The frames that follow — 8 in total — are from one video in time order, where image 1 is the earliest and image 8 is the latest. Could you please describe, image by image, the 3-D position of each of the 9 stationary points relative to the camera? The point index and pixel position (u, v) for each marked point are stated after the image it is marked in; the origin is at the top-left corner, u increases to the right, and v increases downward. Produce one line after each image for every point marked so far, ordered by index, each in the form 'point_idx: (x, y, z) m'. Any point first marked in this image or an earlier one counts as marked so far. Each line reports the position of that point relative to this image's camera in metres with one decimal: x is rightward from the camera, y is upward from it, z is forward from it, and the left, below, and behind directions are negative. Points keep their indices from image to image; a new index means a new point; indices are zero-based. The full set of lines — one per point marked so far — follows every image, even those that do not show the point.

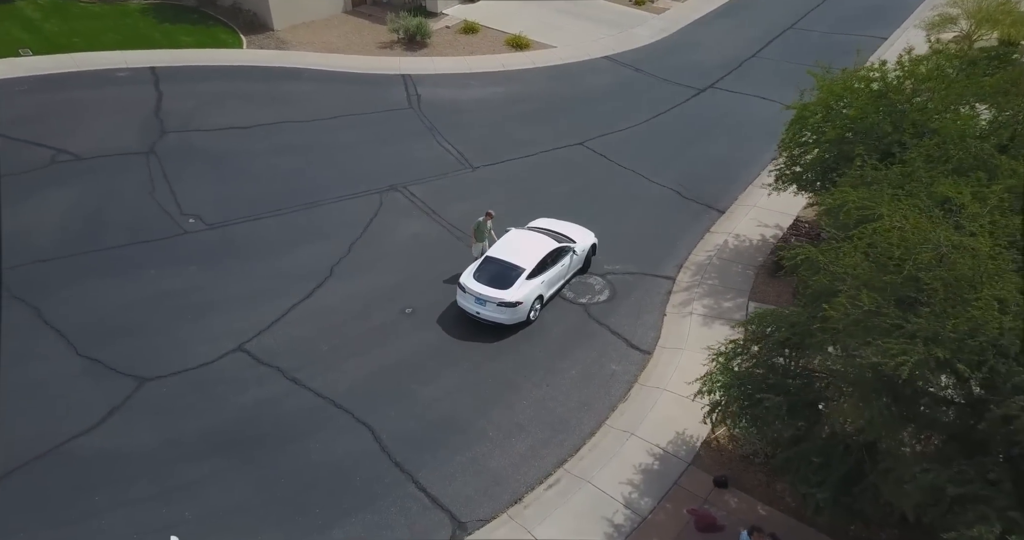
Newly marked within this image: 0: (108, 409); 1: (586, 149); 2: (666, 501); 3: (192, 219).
0: (-6.1, -2.1, +10.0) m
1: (+2.2, +3.5, +19.5) m
2: (+2.0, -3.1, +8.9) m
3: (-7.1, +1.2, +15.0) m
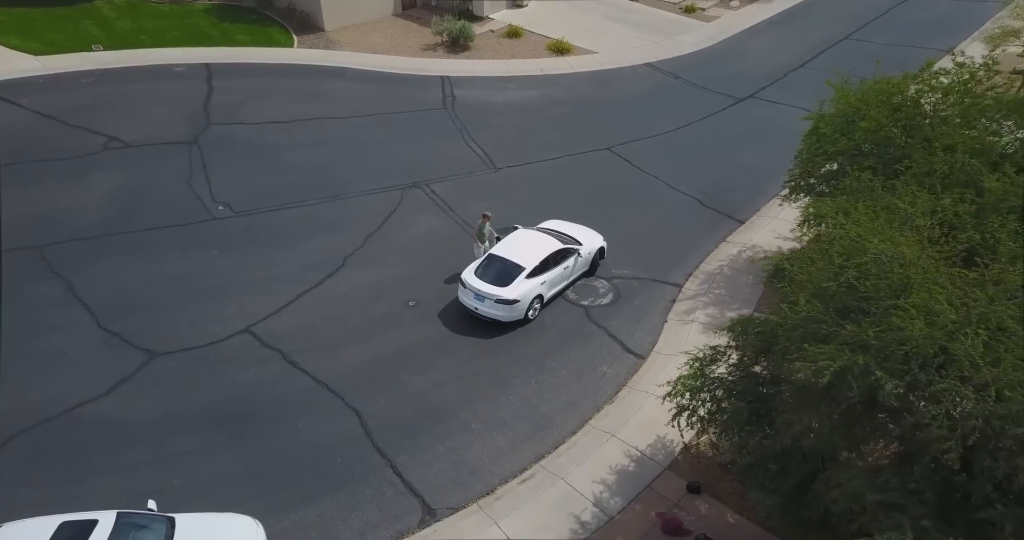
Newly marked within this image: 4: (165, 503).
0: (-6.3, -1.7, +10.7) m
1: (+2.9, +3.4, +19.5) m
2: (+1.6, -3.1, +8.9) m
3: (-6.8, +1.5, +15.8) m
4: (-4.6, -3.1, +8.8) m
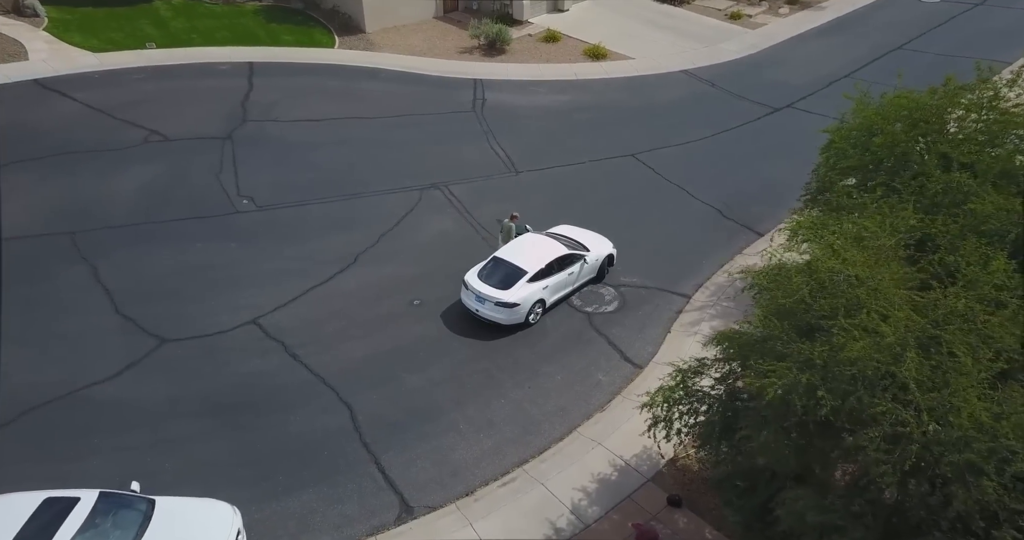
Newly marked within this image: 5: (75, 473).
0: (-6.4, -1.5, +11.1) m
1: (+3.6, +3.1, +19.4) m
2: (+1.3, -3.2, +8.9) m
3: (-6.4, +1.7, +16.3) m
4: (-4.9, -2.9, +9.2) m
5: (-6.0, -2.8, +9.3) m
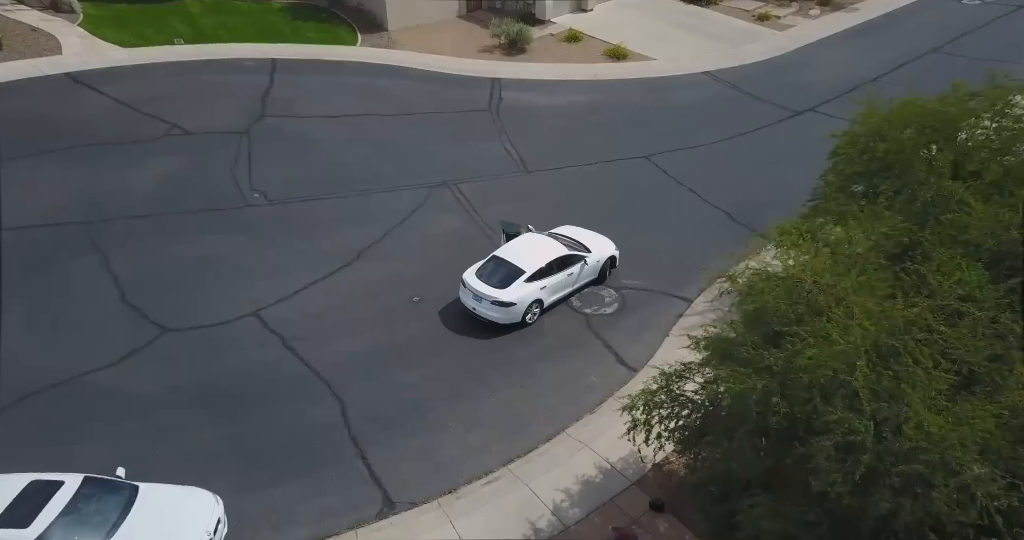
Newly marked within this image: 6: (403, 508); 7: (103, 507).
0: (-6.5, -1.4, +11.4) m
1: (+3.9, +3.1, +19.2) m
2: (+1.1, -3.2, +8.8) m
3: (-6.3, +1.9, +16.5) m
4: (-5.1, -2.8, +9.4) m
5: (-6.3, -2.6, +9.5) m
6: (-1.5, -3.2, +9.0) m
7: (-4.7, -2.7, +7.6) m
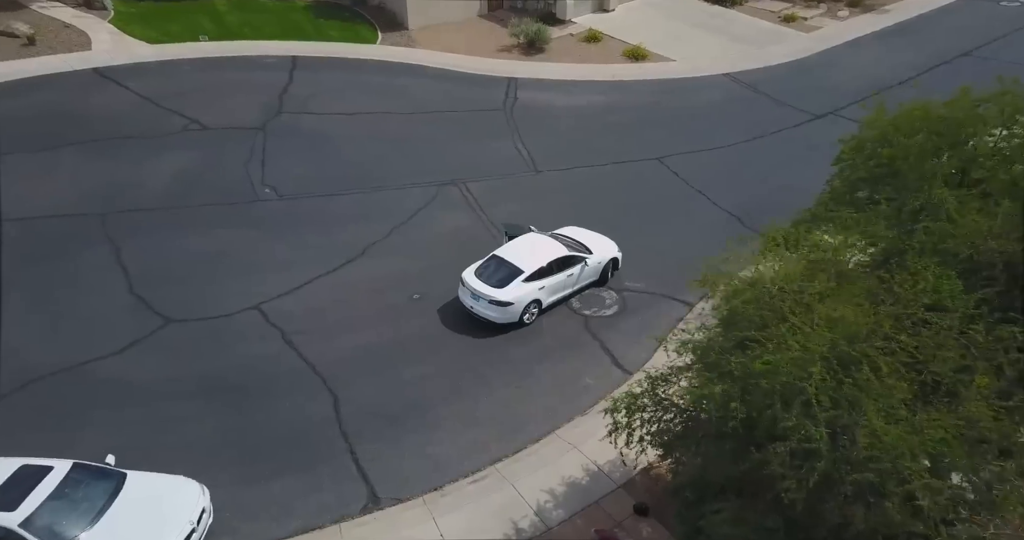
0: (-6.6, -1.2, +11.6) m
1: (+4.2, +3.0, +19.1) m
2: (+0.9, -3.2, +8.8) m
3: (-6.1, +2.0, +16.7) m
4: (-5.3, -2.7, +9.5) m
5: (-6.4, -2.5, +9.7) m
6: (-1.7, -3.1, +9.0) m
7: (-4.9, -2.6, +7.8) m
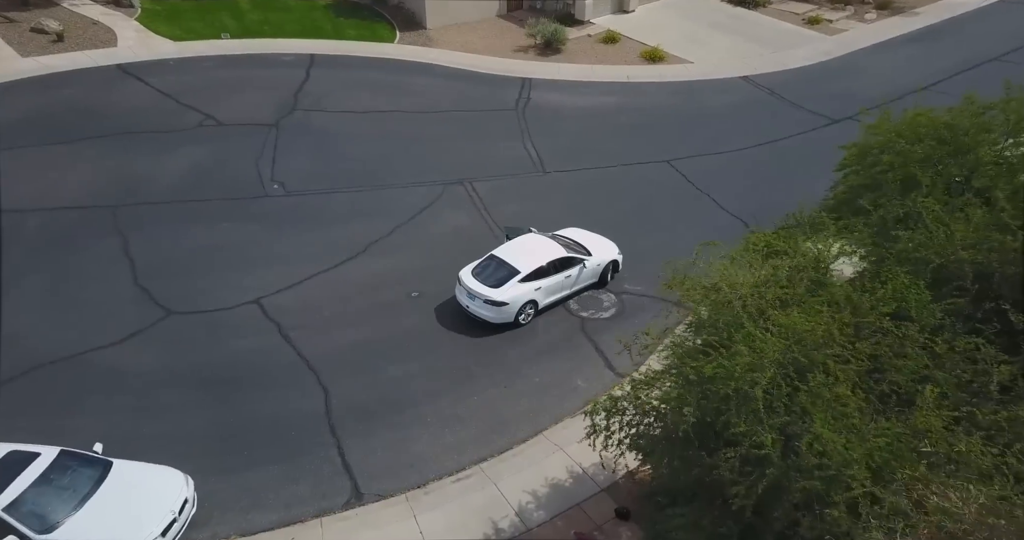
0: (-6.7, -1.1, +11.9) m
1: (+4.4, +2.9, +18.9) m
2: (+0.6, -3.2, +8.7) m
3: (-5.9, +2.1, +16.9) m
4: (-5.5, -2.6, +9.7) m
5: (-6.6, -2.4, +10.0) m
6: (-1.9, -3.1, +9.1) m
7: (-5.2, -2.5, +8.0) m
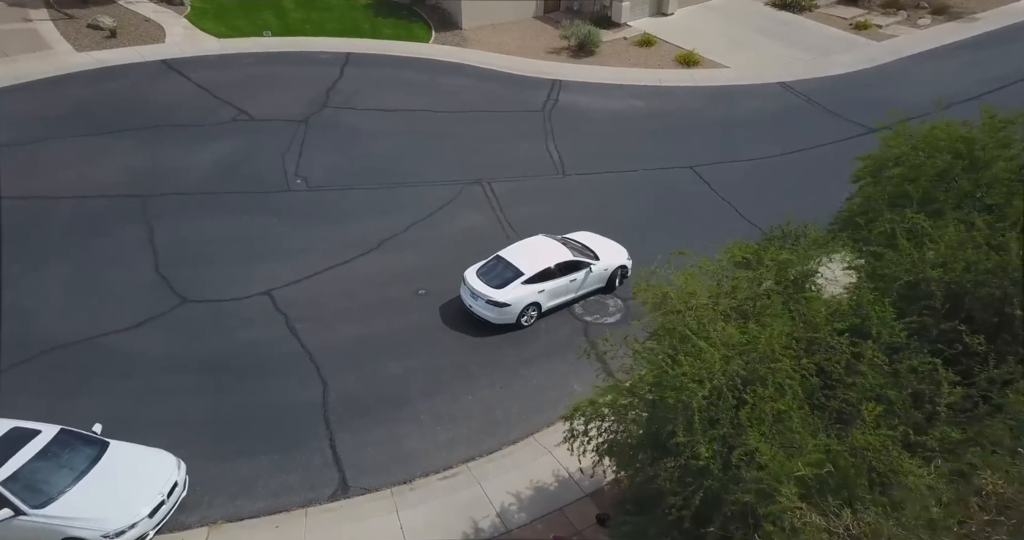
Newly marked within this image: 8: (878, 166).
0: (-6.6, -0.9, +12.3) m
1: (+5.0, +2.7, +18.6) m
2: (+0.4, -3.3, +8.7) m
3: (-5.5, +2.3, +17.3) m
4: (-5.6, -2.4, +10.1) m
5: (-6.7, -2.2, +10.4) m
6: (-2.1, -3.0, +9.2) m
7: (-5.4, -2.3, +8.3) m
8: (+5.4, +1.5, +9.8) m
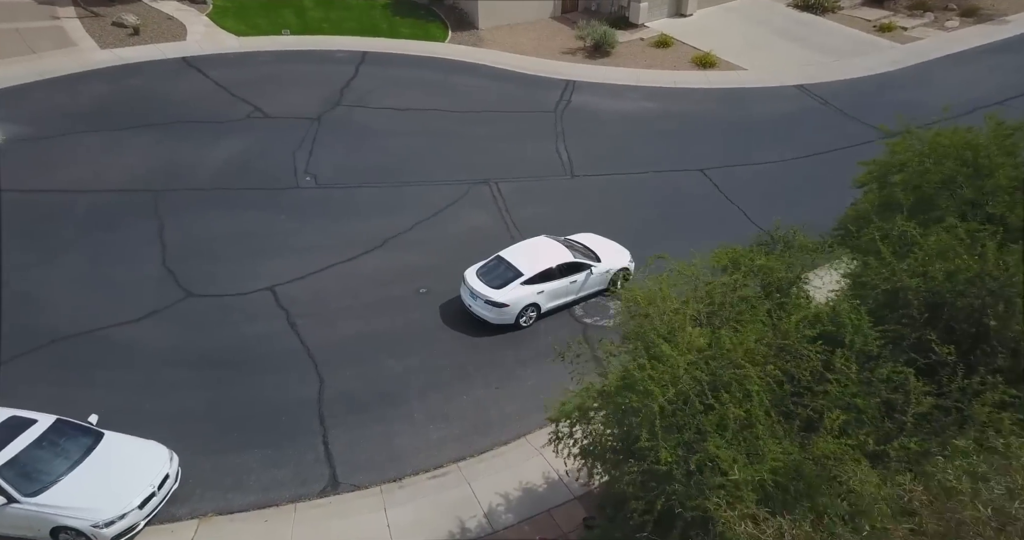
0: (-6.7, -0.8, +12.5) m
1: (+5.3, +2.6, +18.5) m
2: (+0.2, -3.3, +8.7) m
3: (-5.3, +2.4, +17.5) m
4: (-5.7, -2.3, +10.2) m
5: (-6.8, -2.0, +10.6) m
6: (-2.3, -3.0, +9.3) m
7: (-5.6, -2.2, +8.5) m
8: (+5.3, +1.4, +9.6) m
